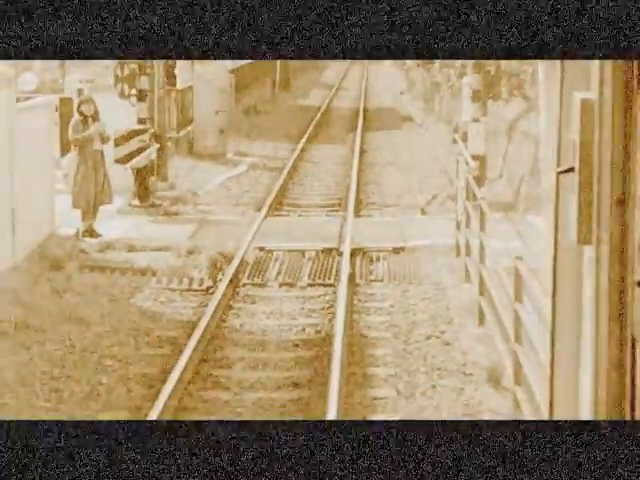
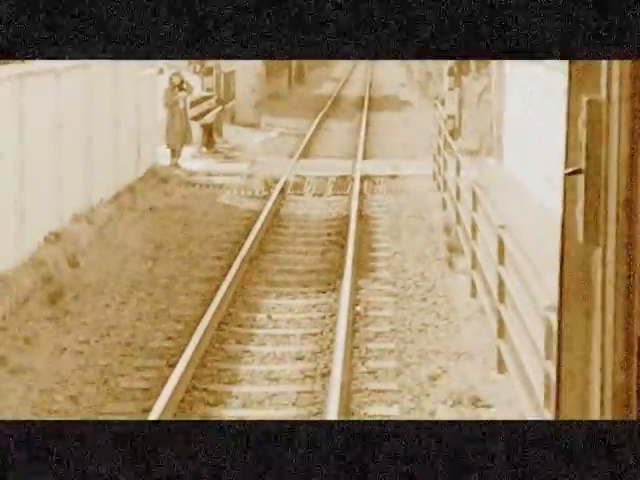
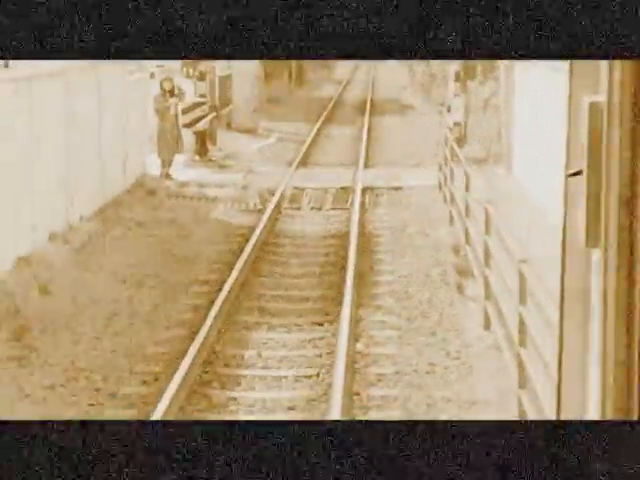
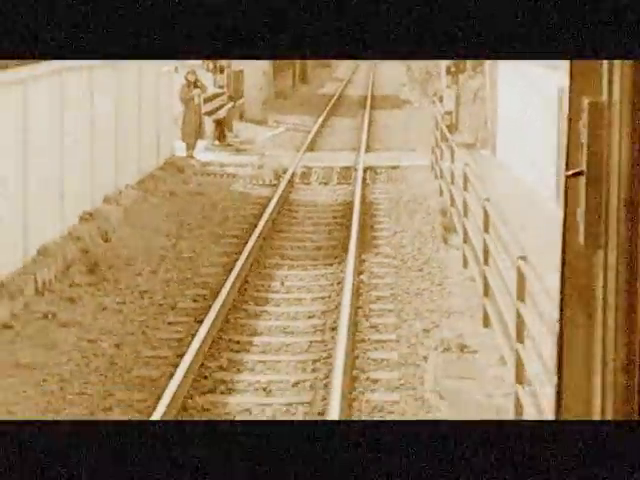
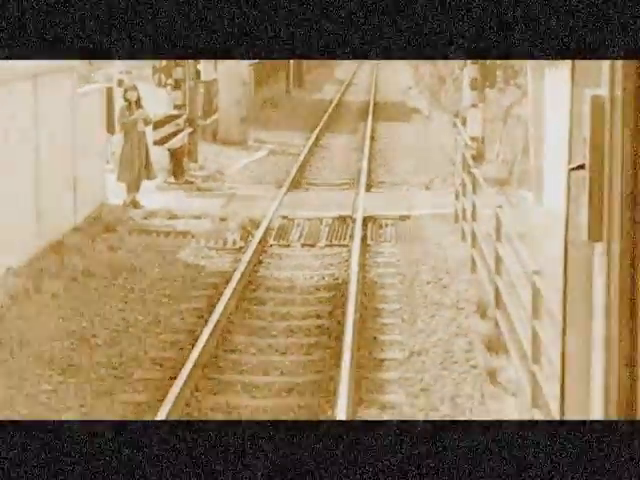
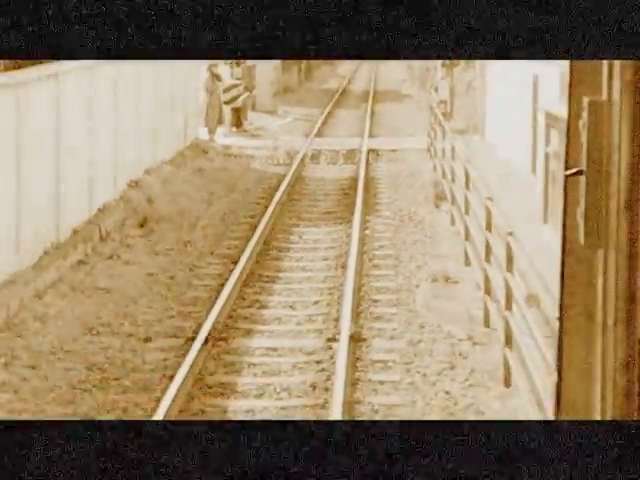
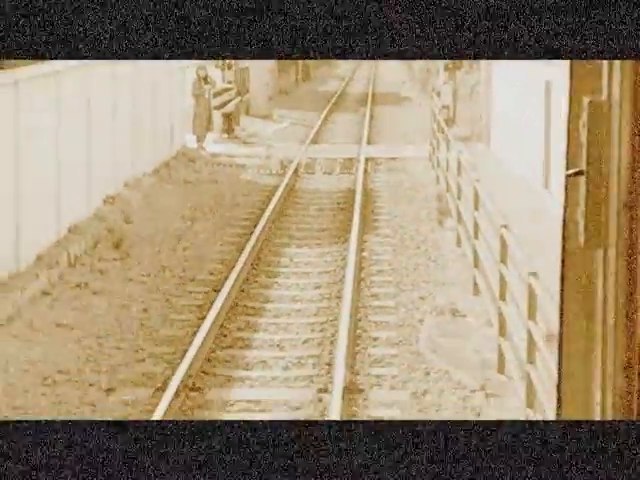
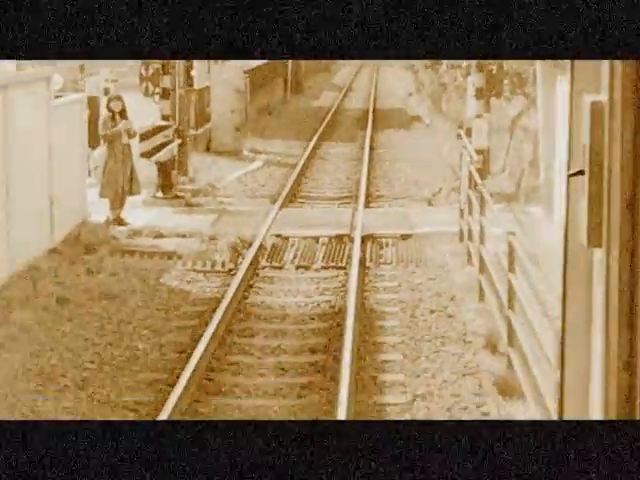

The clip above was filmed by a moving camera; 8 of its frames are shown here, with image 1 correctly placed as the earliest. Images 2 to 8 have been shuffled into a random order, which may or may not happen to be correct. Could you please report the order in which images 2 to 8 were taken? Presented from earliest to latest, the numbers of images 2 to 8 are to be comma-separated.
8, 5, 3, 2, 4, 7, 6
